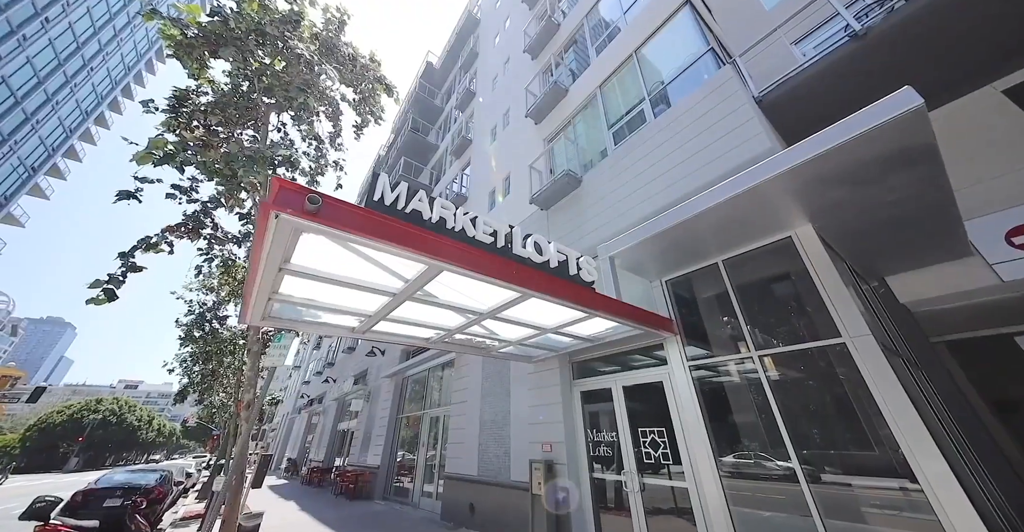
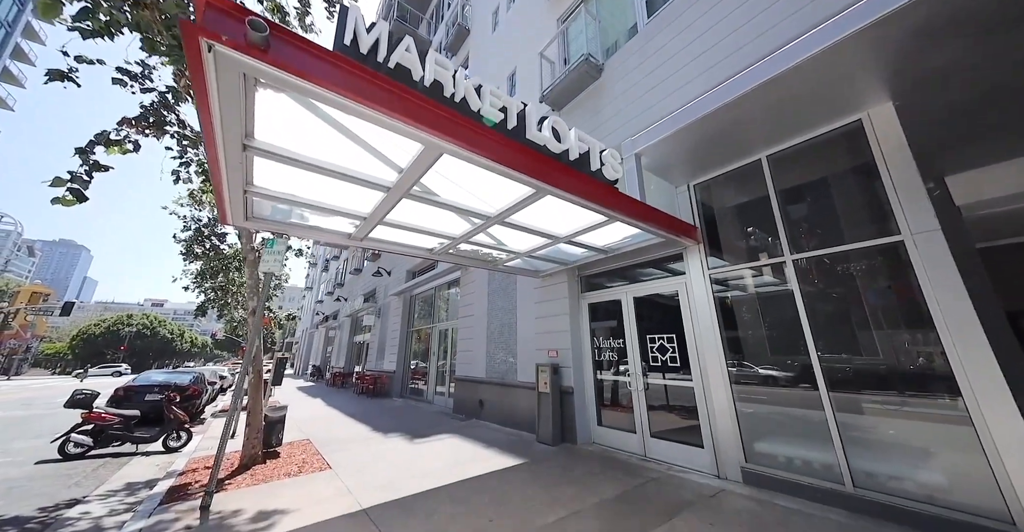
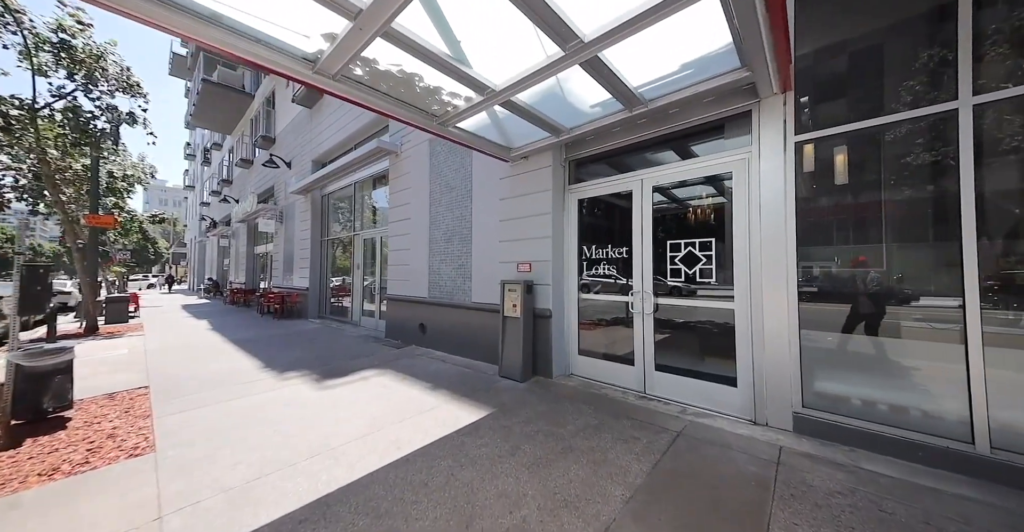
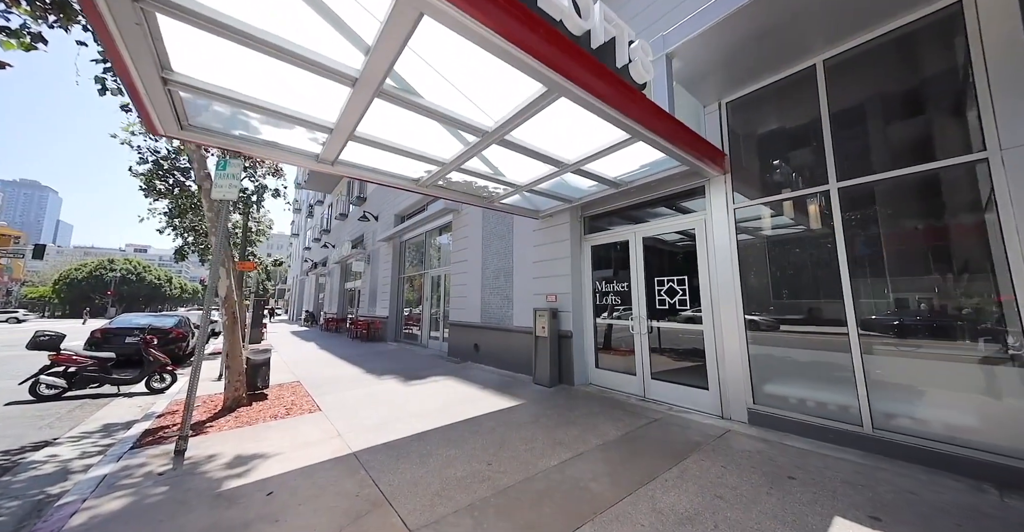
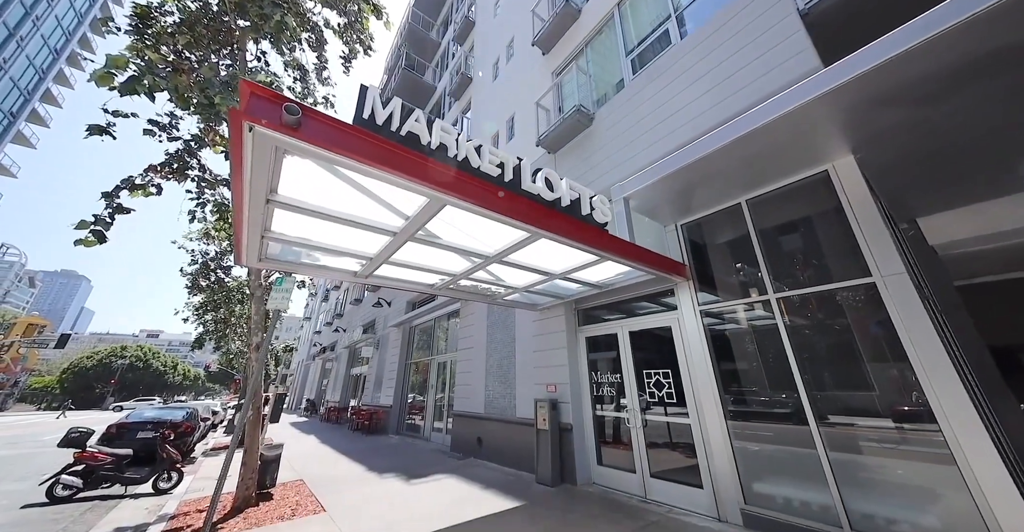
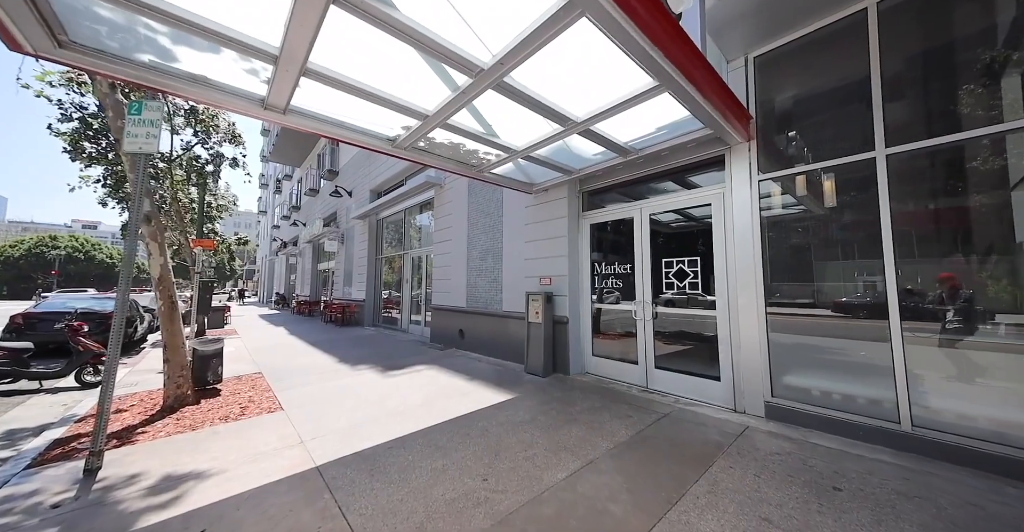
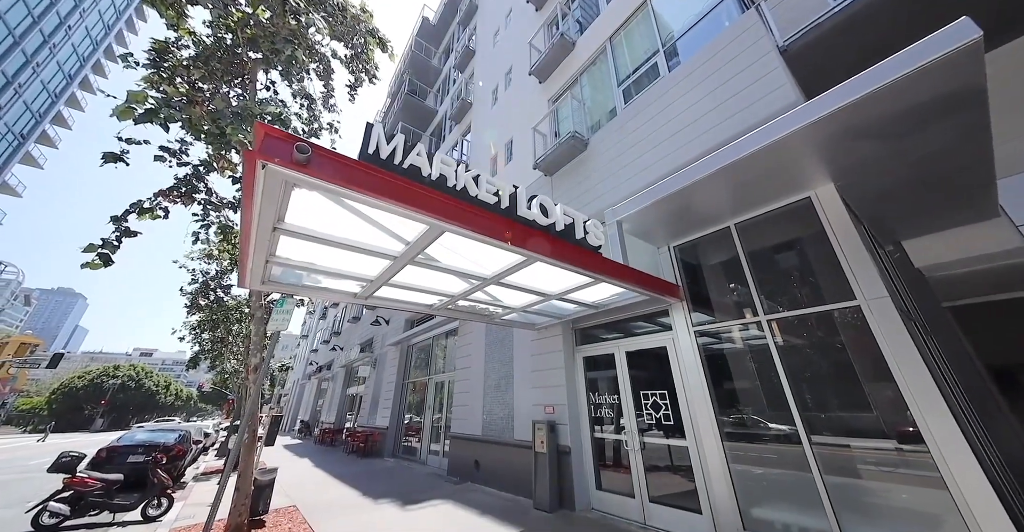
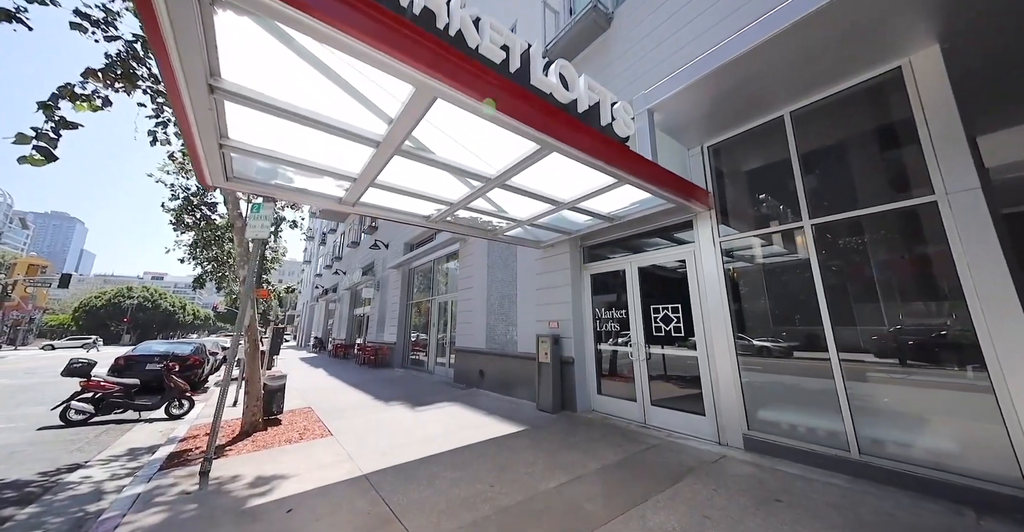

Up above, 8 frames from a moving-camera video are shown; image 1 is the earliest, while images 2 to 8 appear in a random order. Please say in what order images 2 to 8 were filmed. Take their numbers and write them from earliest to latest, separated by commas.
7, 5, 2, 8, 4, 6, 3
